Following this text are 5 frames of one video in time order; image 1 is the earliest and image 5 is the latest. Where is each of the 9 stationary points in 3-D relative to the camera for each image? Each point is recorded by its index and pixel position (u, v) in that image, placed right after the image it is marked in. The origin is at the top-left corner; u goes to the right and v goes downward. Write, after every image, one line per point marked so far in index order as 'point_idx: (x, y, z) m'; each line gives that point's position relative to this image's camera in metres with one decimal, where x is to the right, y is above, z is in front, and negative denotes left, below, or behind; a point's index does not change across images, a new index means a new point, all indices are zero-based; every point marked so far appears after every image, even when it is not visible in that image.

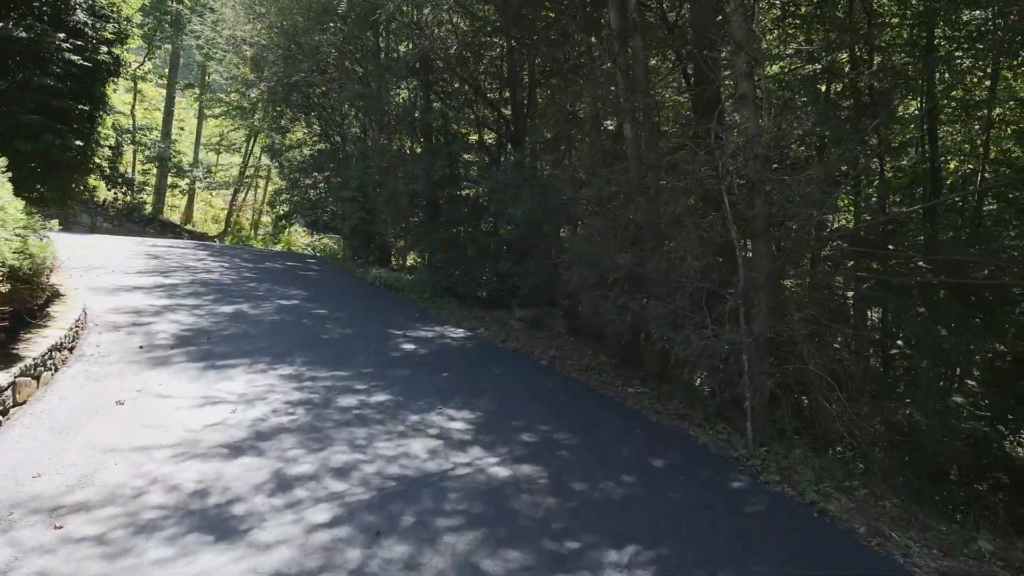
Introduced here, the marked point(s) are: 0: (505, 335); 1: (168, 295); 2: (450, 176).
0: (-0.1, -0.6, +9.0) m
1: (-4.5, -0.1, +10.0) m
2: (-1.0, +1.9, +12.9) m
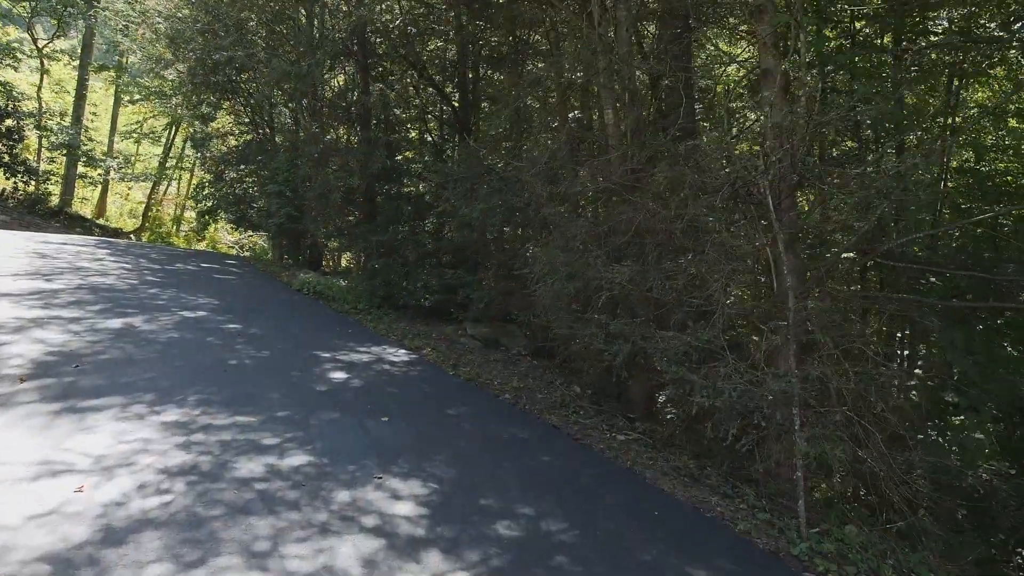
0: (-0.6, -0.7, +7.6) m
1: (-5.0, -0.2, +8.2) m
2: (-1.7, +1.8, +11.3) m
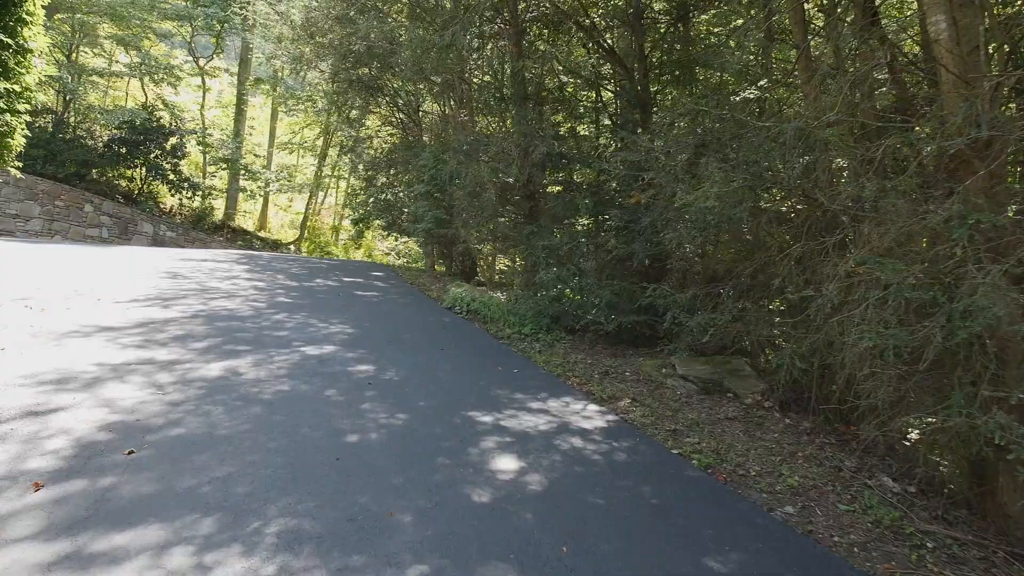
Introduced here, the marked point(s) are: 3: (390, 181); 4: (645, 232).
0: (+1.1, -0.9, +5.2) m
1: (-3.2, -0.5, +6.6) m
2: (+0.6, +1.6, +9.1) m
3: (-2.8, +2.4, +17.3) m
4: (+1.2, +0.5, +6.9) m
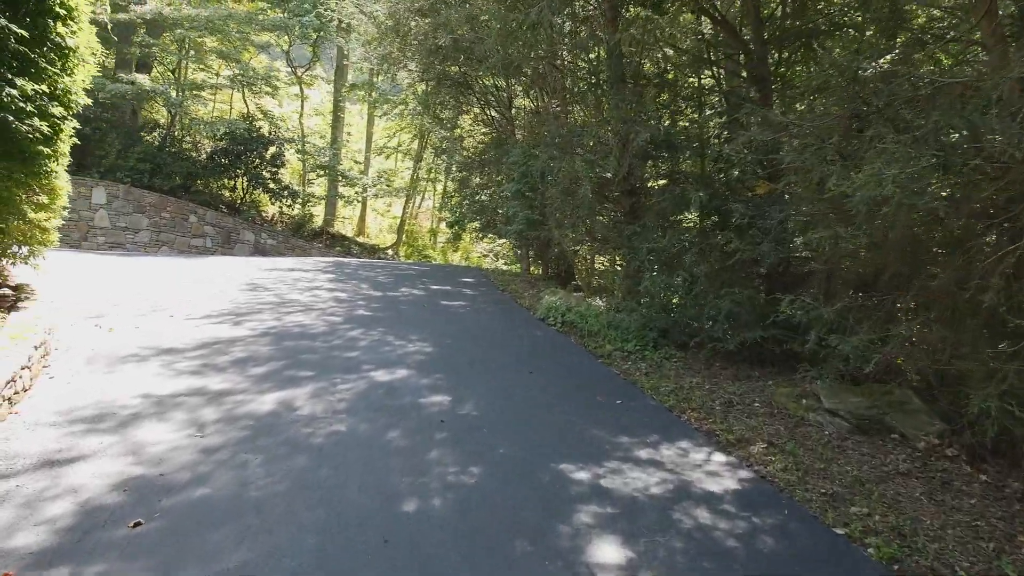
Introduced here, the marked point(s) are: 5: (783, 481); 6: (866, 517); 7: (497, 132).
0: (+1.6, -0.9, +4.0) m
1: (-2.5, -0.6, +6.0) m
2: (+1.6, +1.5, +7.9) m
3: (-0.7, +2.3, +16.5) m
4: (+2.0, +0.4, +5.7) m
5: (+1.3, -0.9, +3.8) m
6: (+1.6, -1.0, +3.4) m
7: (-0.3, +3.3, +16.2) m
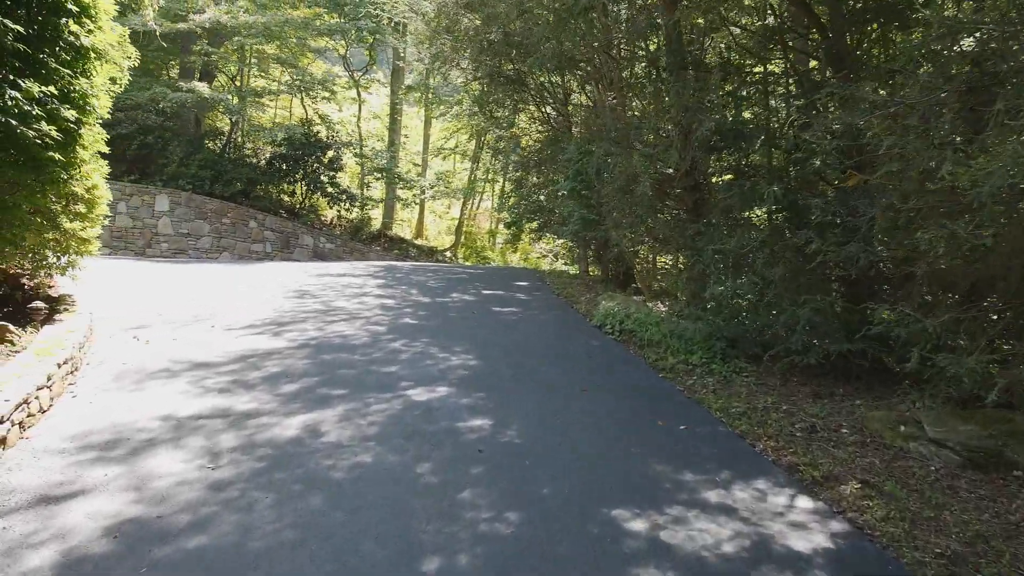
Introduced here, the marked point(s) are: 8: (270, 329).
0: (+1.8, -1.0, +3.3) m
1: (-2.1, -0.7, +5.6) m
2: (+2.1, +1.5, +7.2) m
3: (+0.5, +2.2, +15.9) m
4: (+2.3, +0.4, +5.0) m
5: (+1.5, -1.0, +3.1) m
6: (+1.7, -1.0, +2.7) m
7: (+0.8, +3.3, +15.6) m
8: (-2.5, -0.4, +7.8) m
